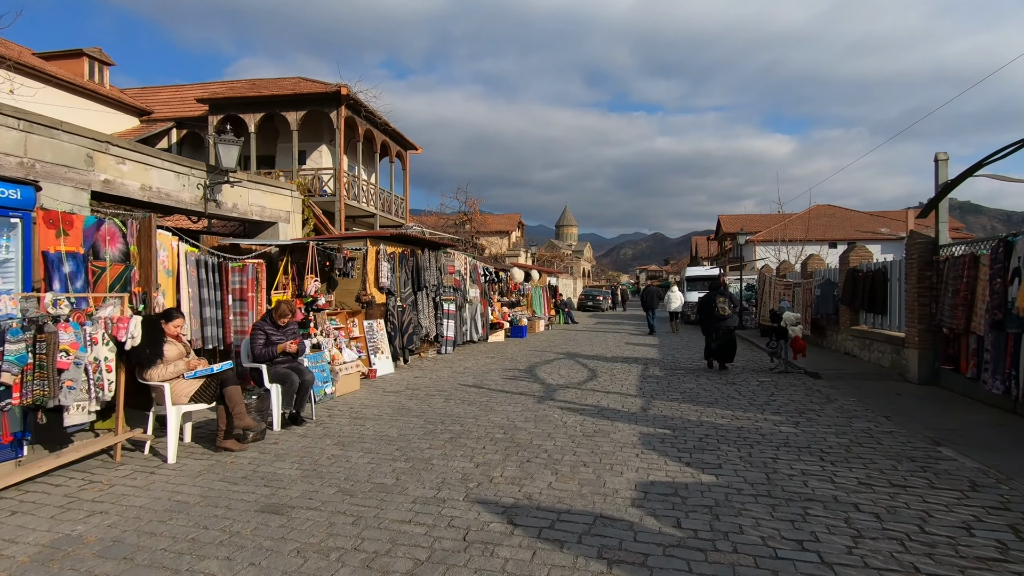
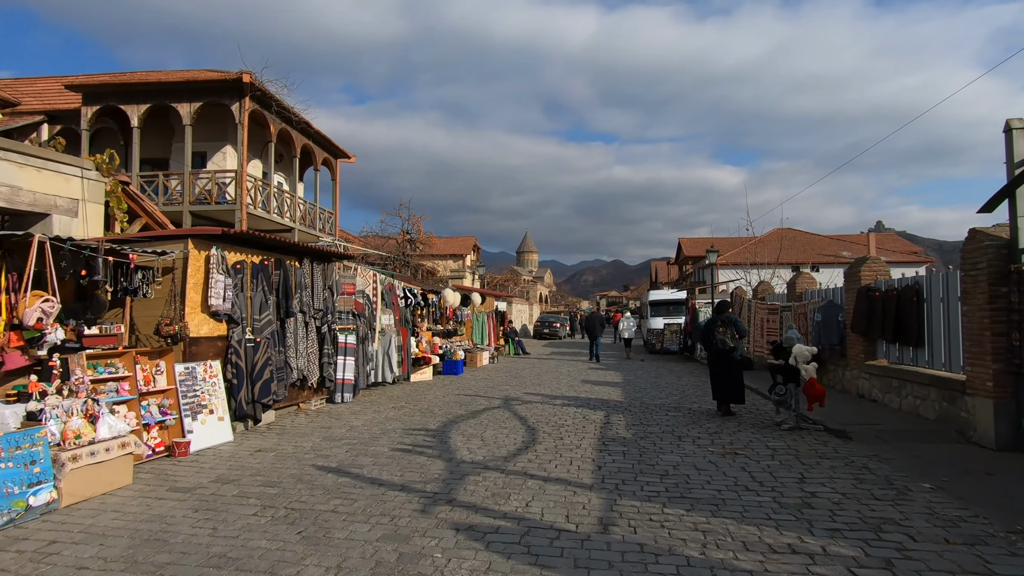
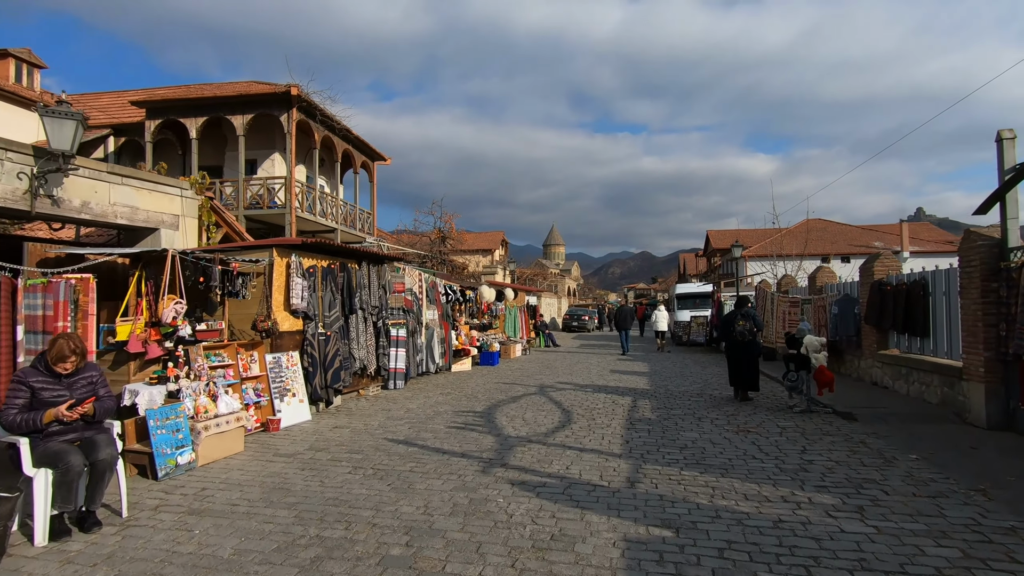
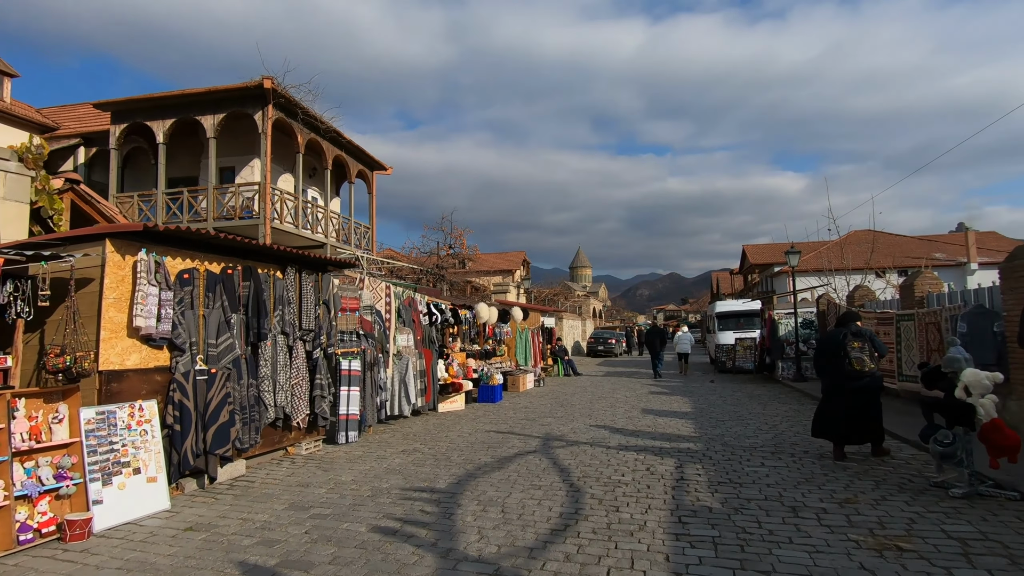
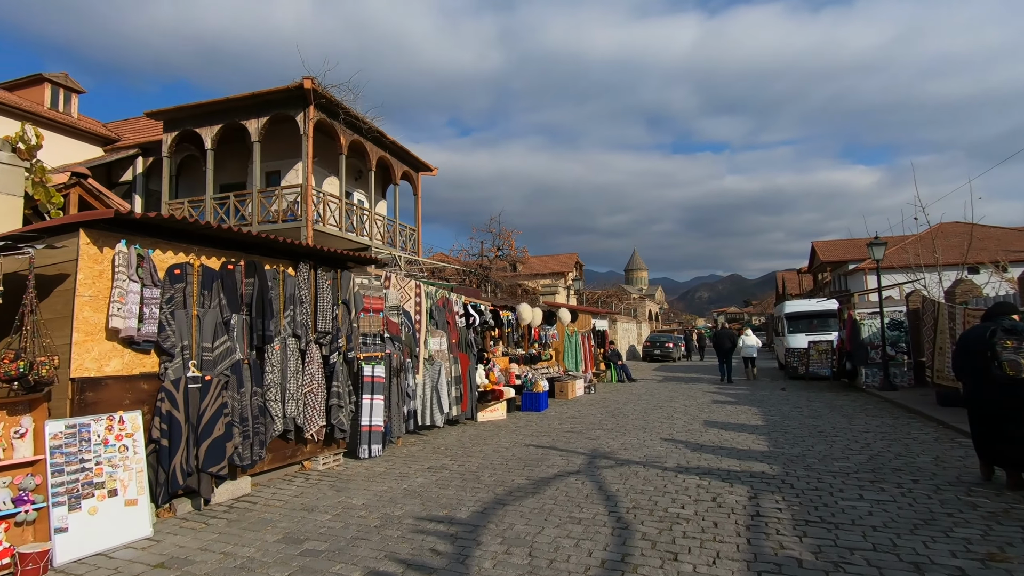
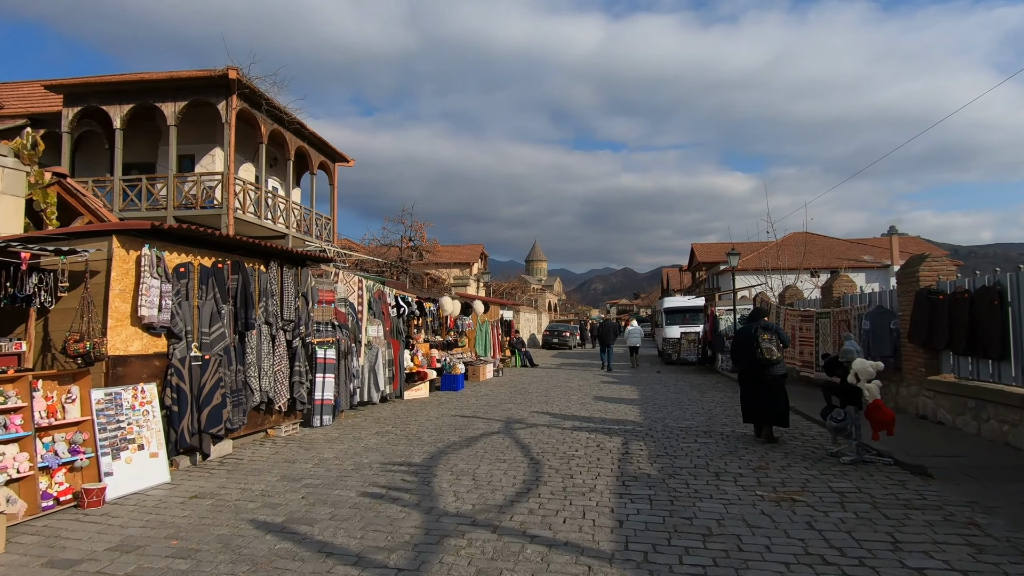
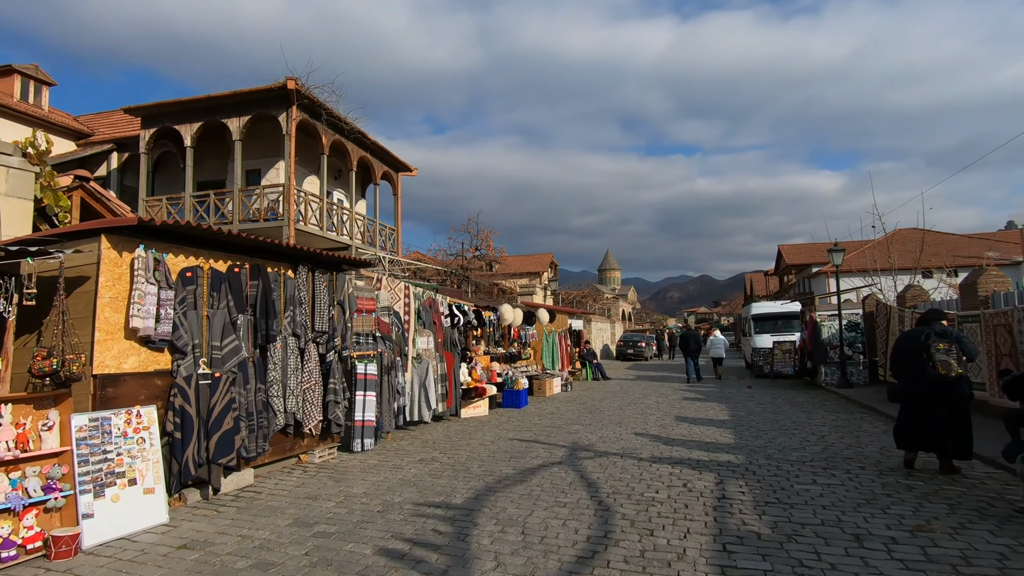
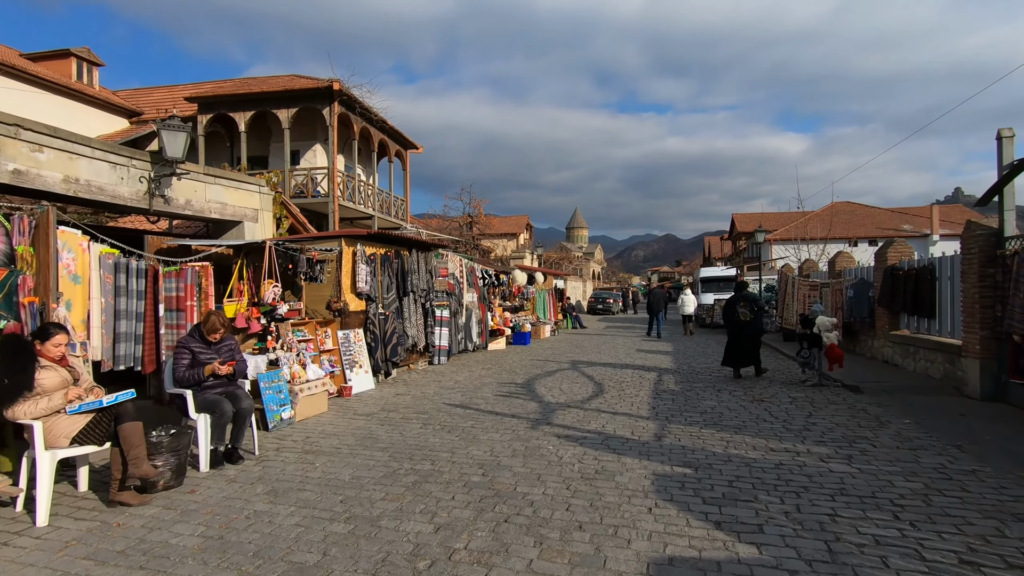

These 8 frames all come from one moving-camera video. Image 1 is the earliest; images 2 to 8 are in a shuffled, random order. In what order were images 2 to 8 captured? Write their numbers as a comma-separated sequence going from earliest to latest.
8, 3, 2, 6, 4, 7, 5
